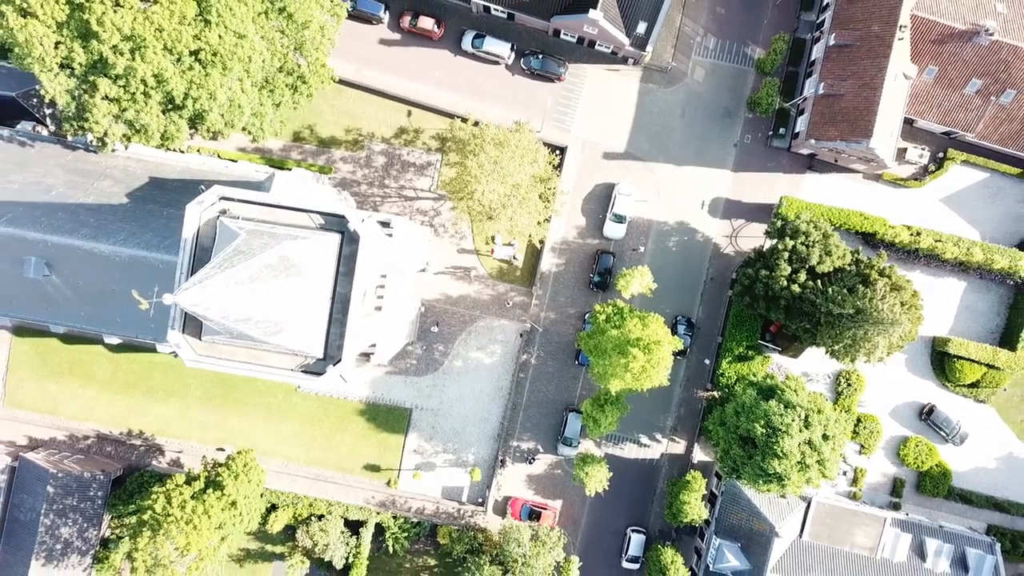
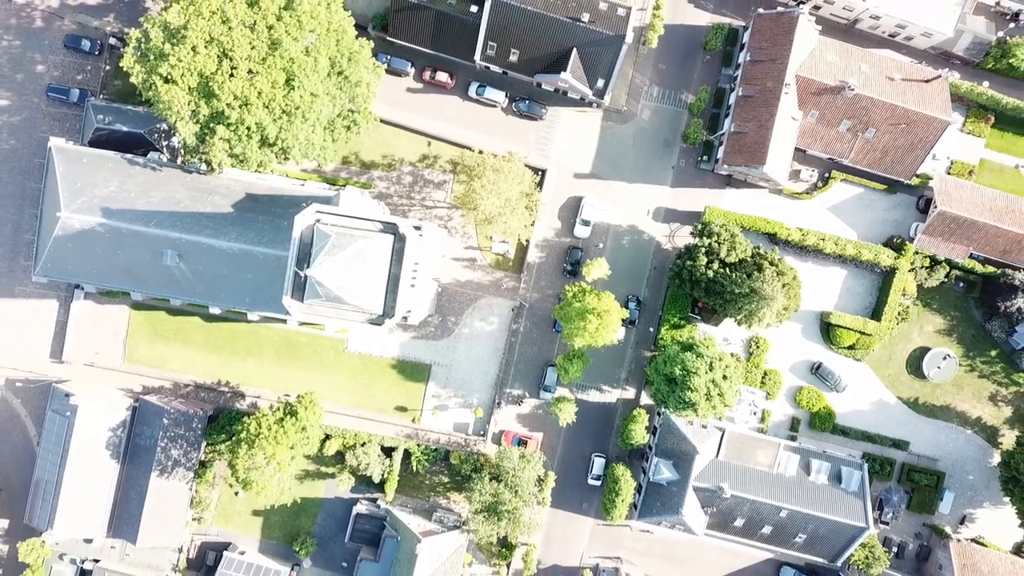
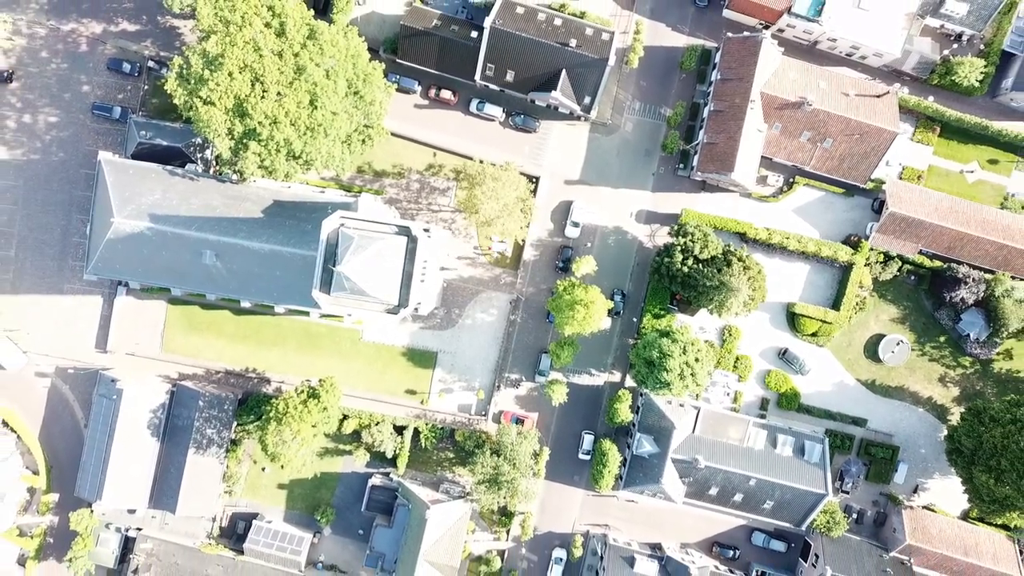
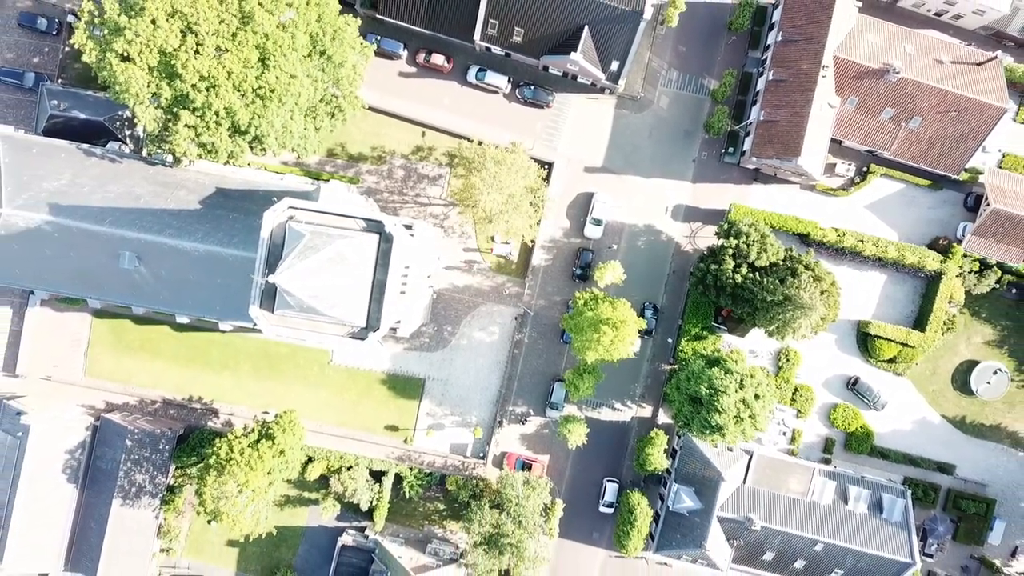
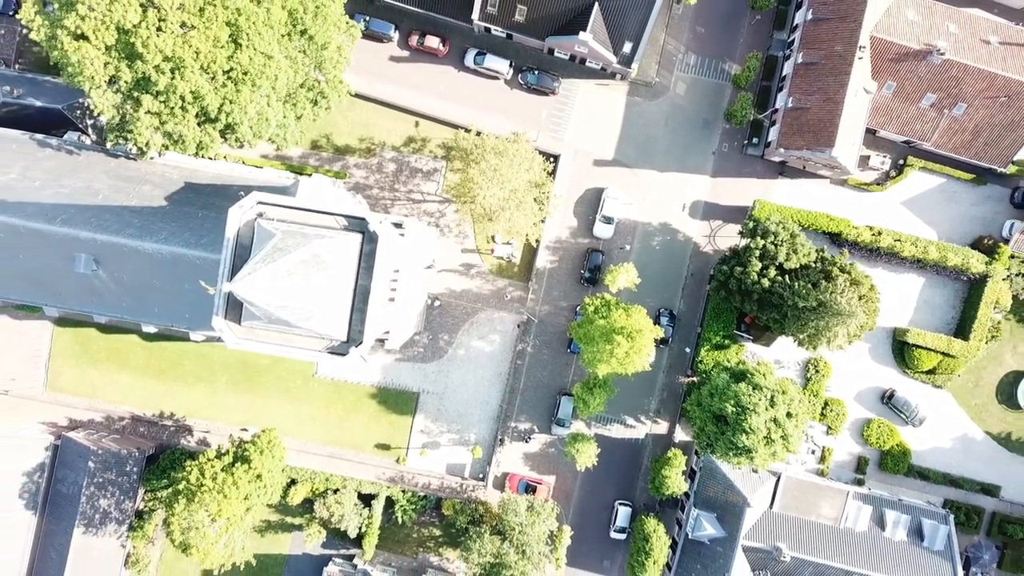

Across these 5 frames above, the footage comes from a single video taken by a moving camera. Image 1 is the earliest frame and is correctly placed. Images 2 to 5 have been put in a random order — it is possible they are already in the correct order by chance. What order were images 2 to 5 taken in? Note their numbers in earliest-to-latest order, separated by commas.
5, 4, 2, 3
